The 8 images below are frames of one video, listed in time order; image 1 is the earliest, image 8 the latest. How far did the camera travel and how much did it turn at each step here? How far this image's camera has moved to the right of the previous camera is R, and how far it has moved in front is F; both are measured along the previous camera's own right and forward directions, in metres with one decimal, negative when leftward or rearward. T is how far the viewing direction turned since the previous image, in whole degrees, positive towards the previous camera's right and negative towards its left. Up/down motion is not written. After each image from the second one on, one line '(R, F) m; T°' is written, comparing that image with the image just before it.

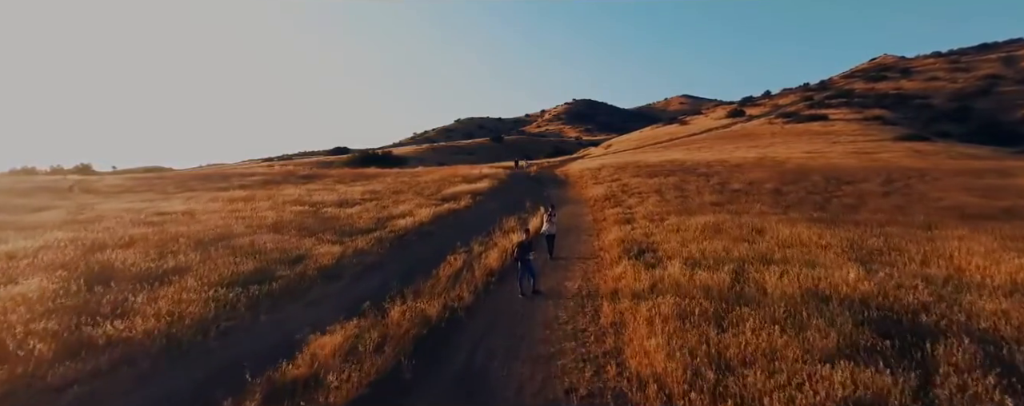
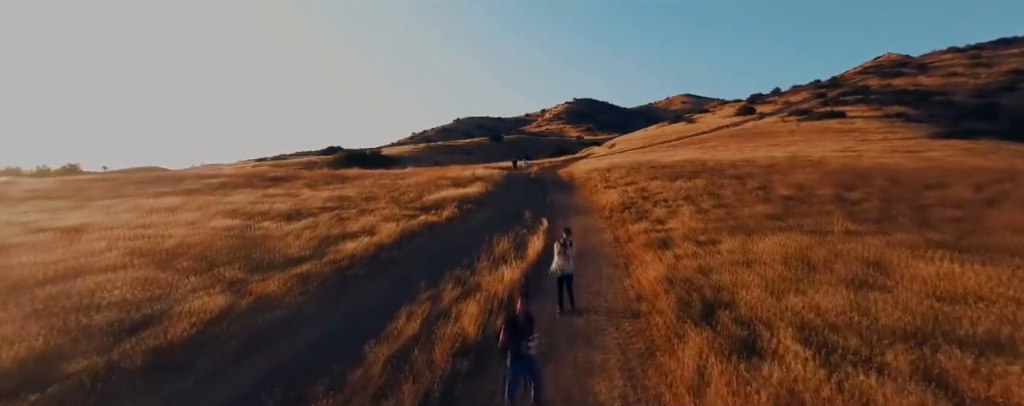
(+0.3, +5.3) m; 0°
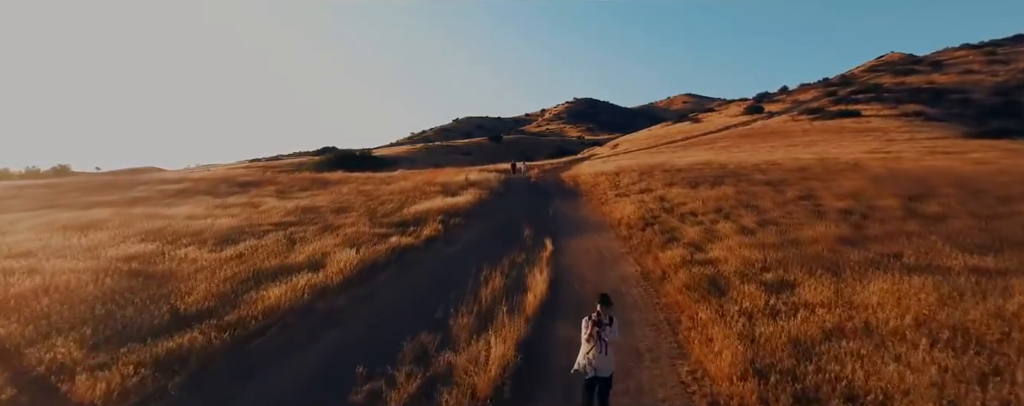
(+0.2, +3.9) m; 0°
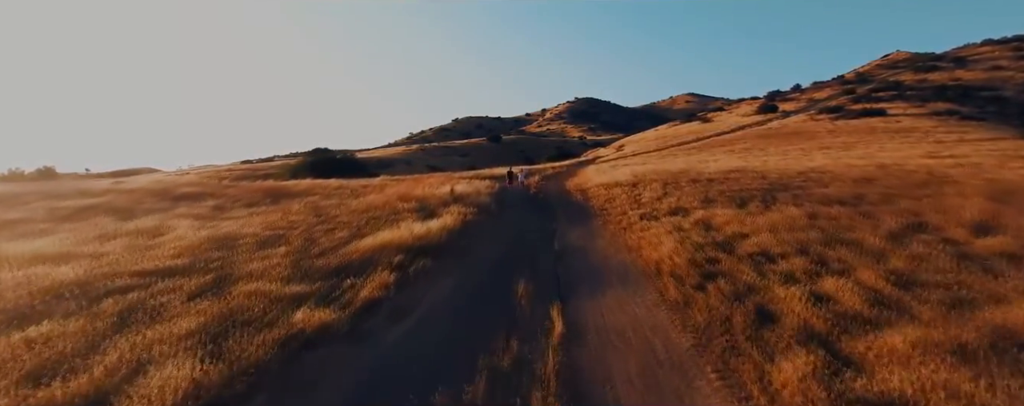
(+0.4, +6.1) m; 0°
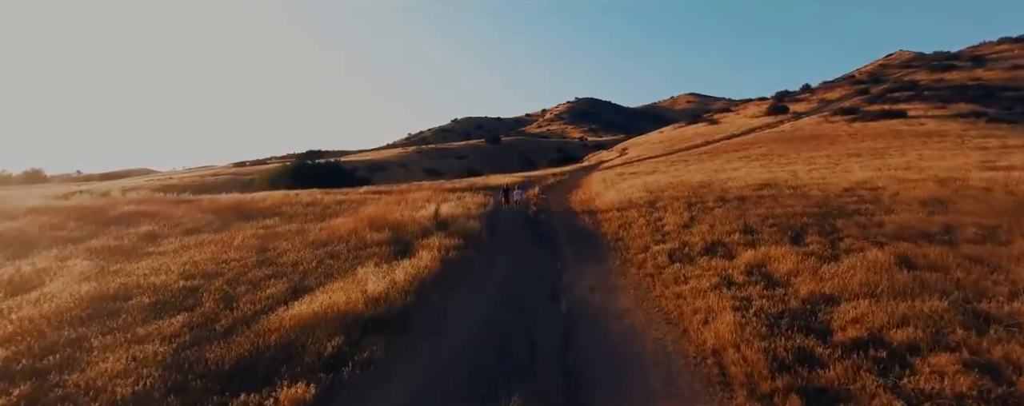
(+0.3, +4.4) m; 0°
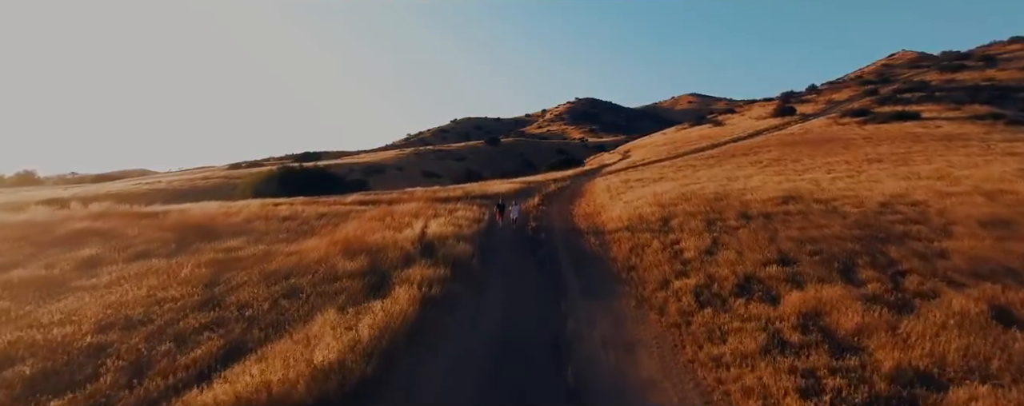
(+0.2, +2.7) m; 0°
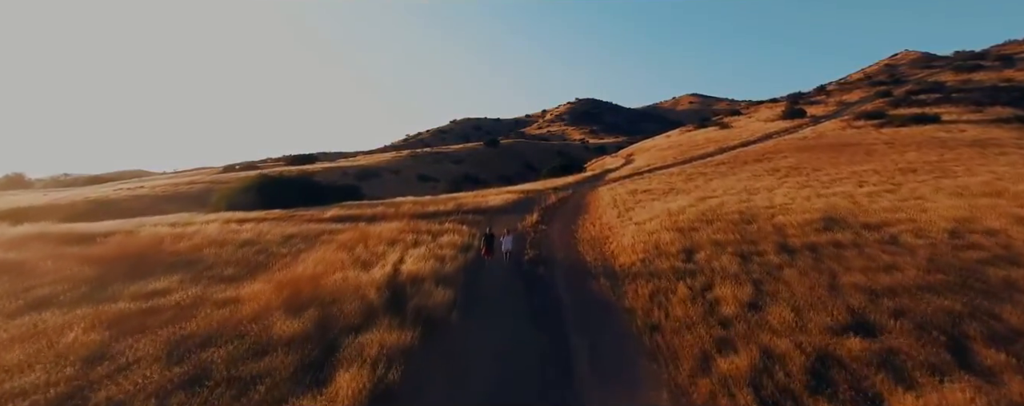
(+0.3, +3.8) m; 0°
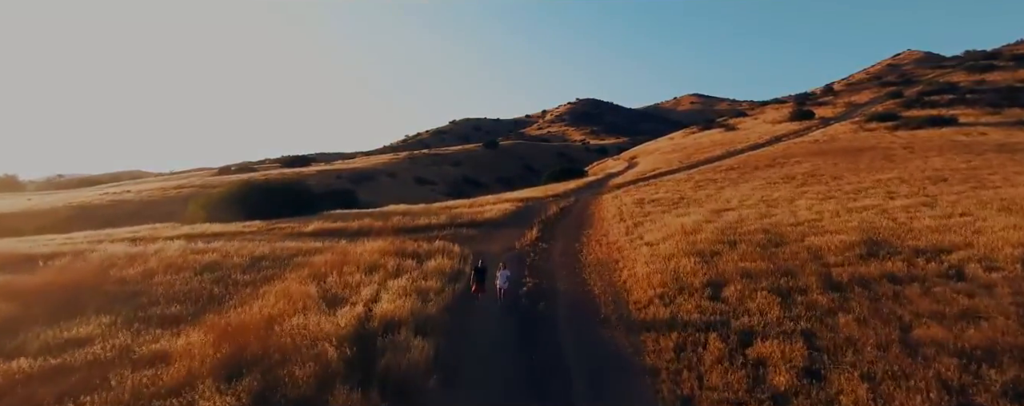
(+0.2, +2.9) m; 0°
